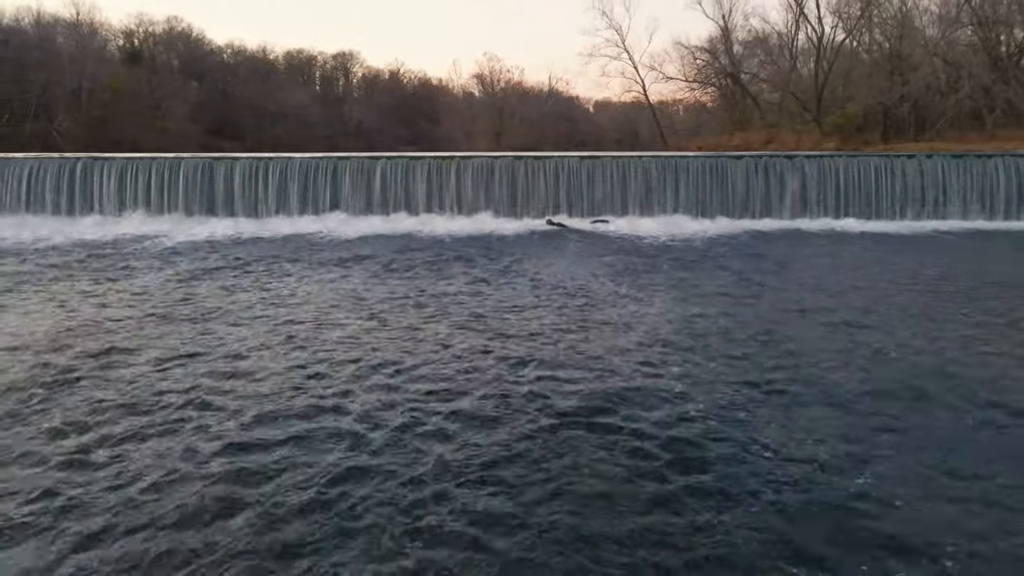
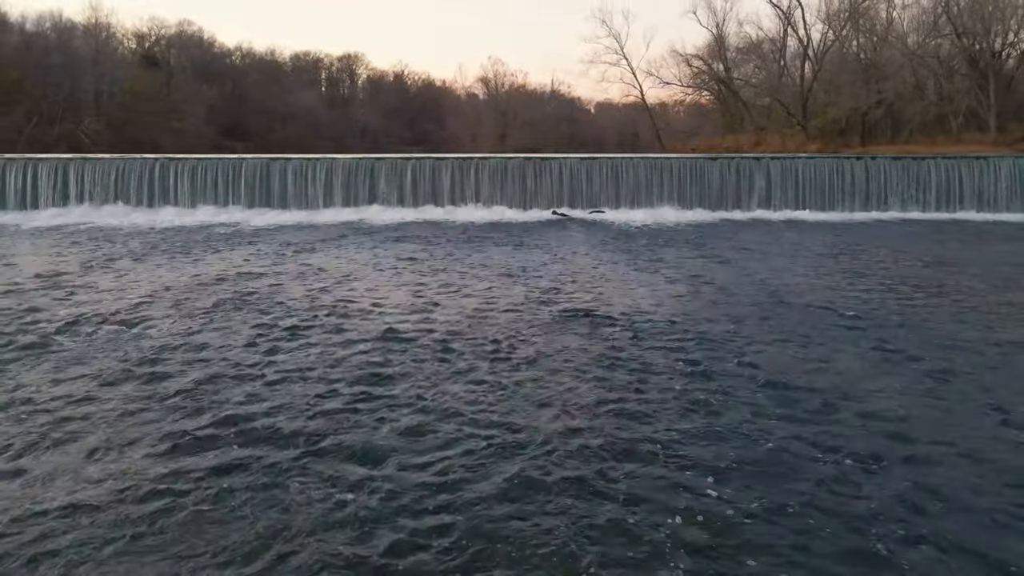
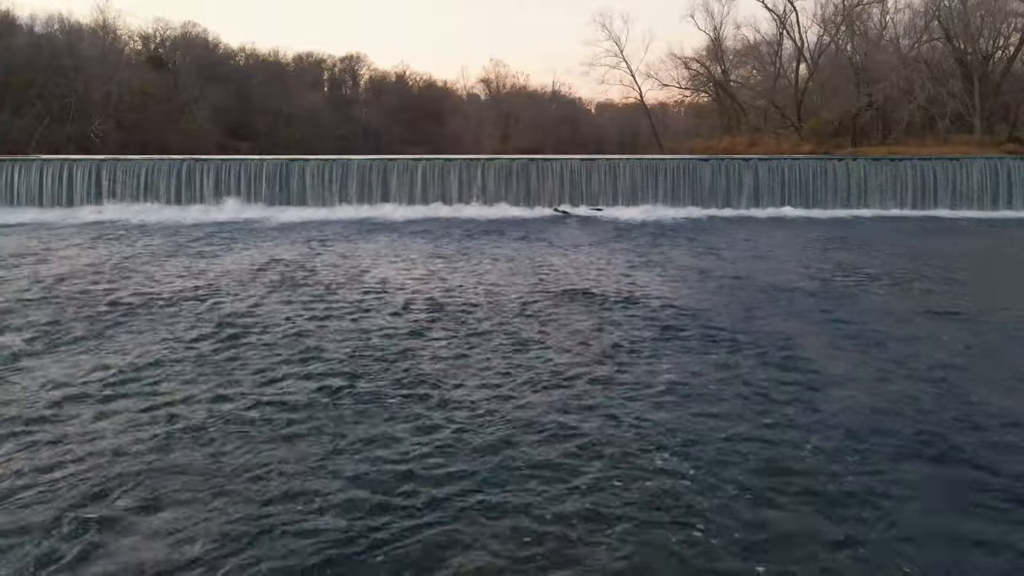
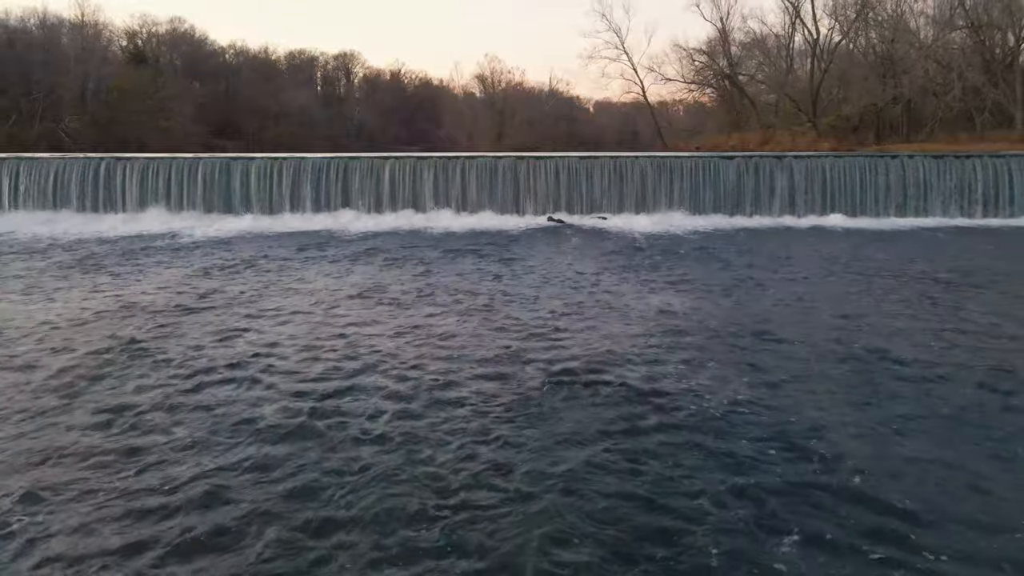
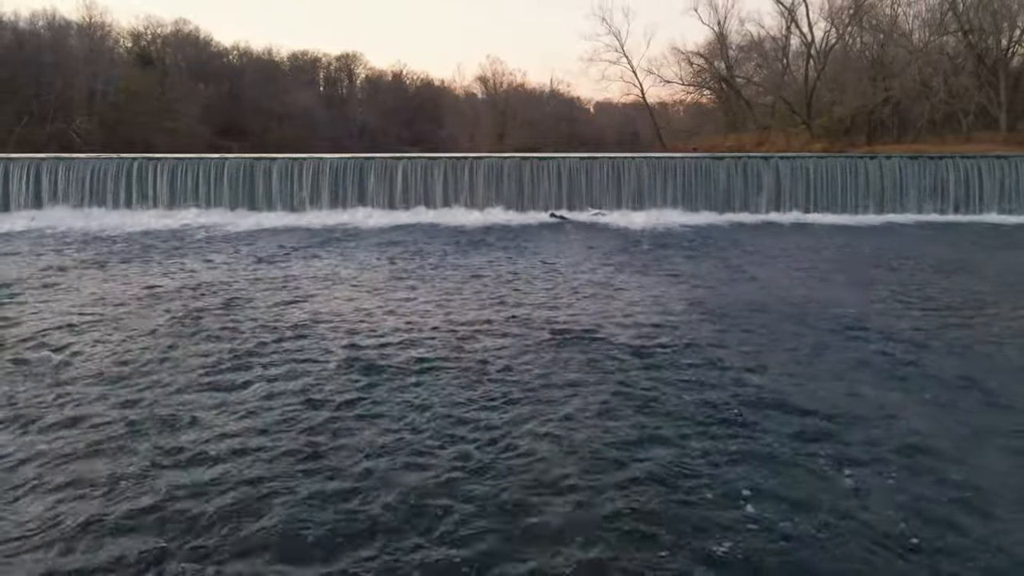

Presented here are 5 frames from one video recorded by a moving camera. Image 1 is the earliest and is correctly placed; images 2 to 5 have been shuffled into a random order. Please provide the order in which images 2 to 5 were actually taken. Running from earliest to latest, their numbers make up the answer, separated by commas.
4, 5, 2, 3
